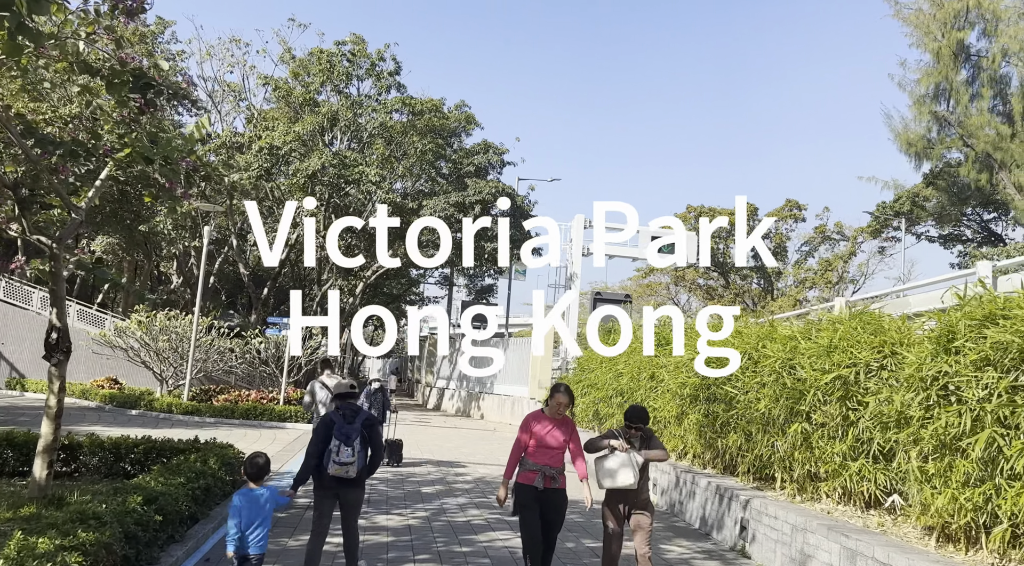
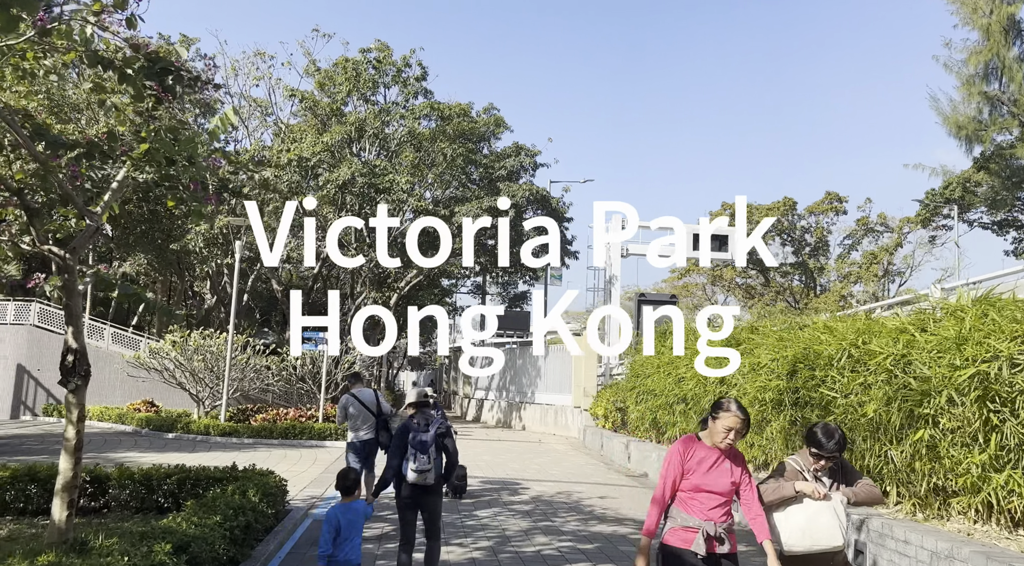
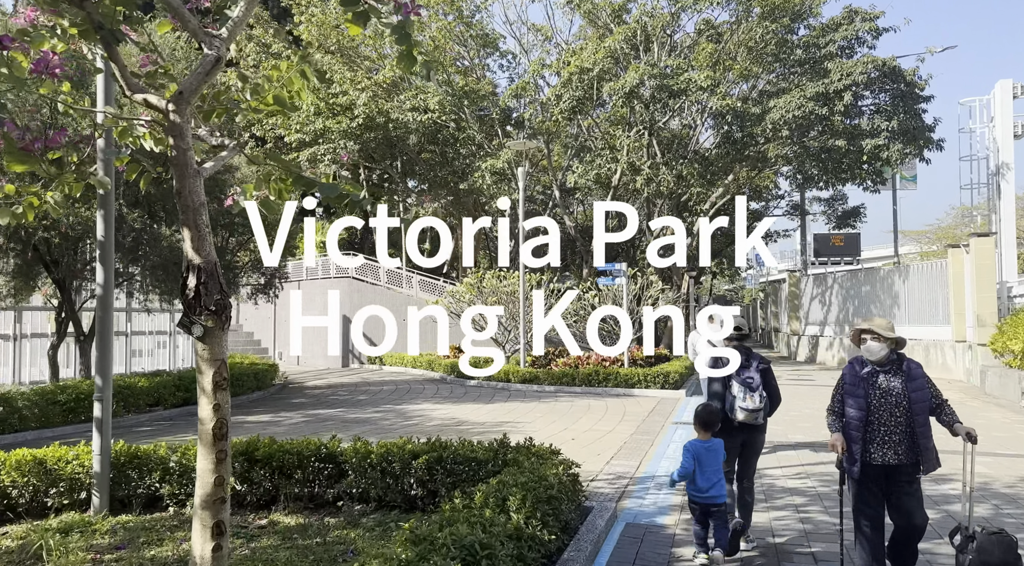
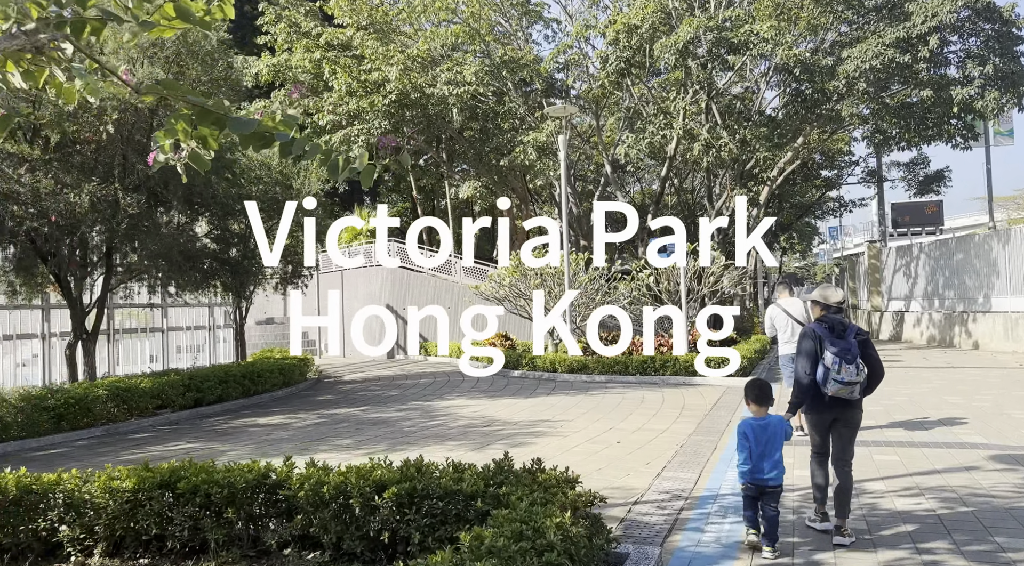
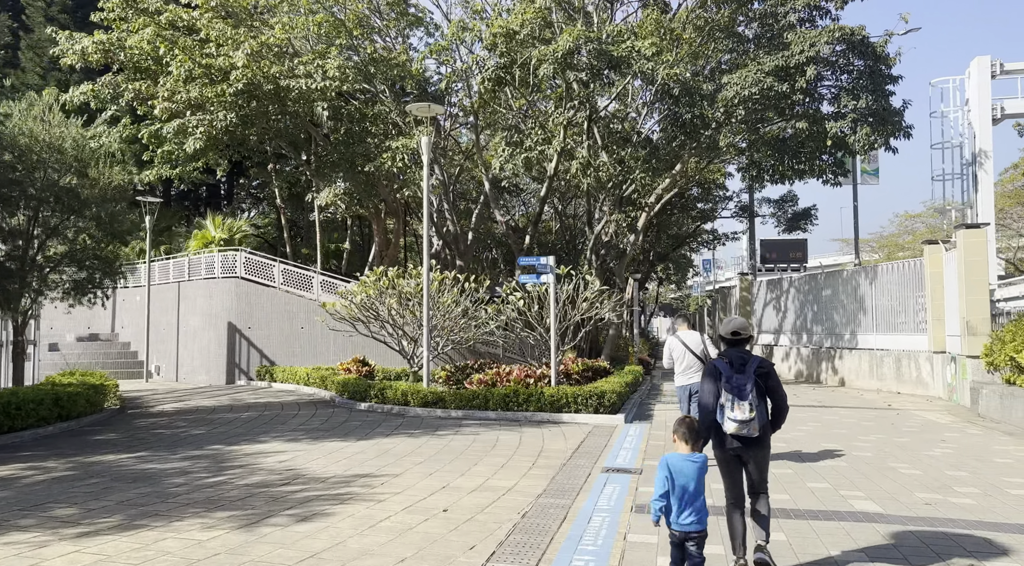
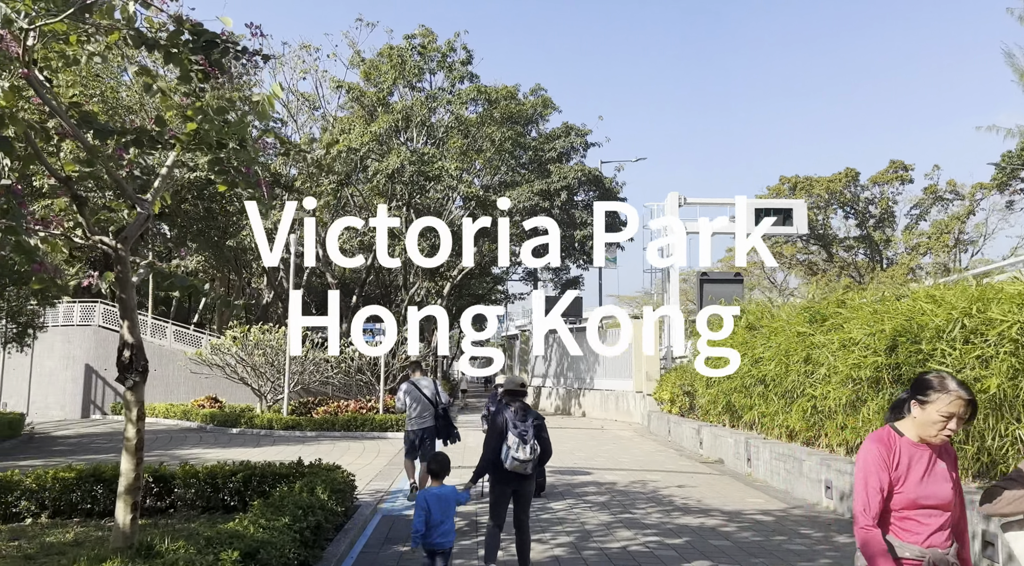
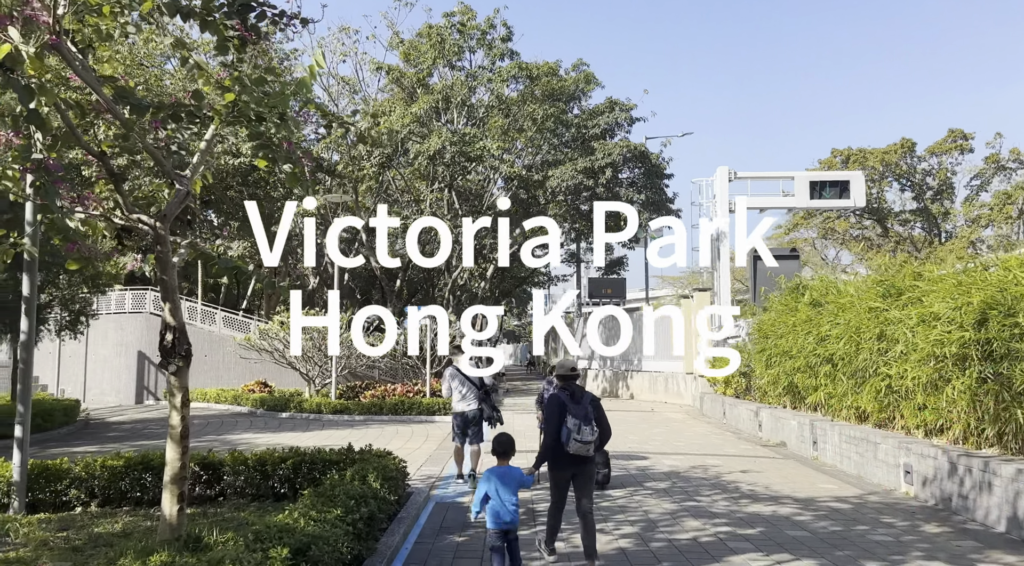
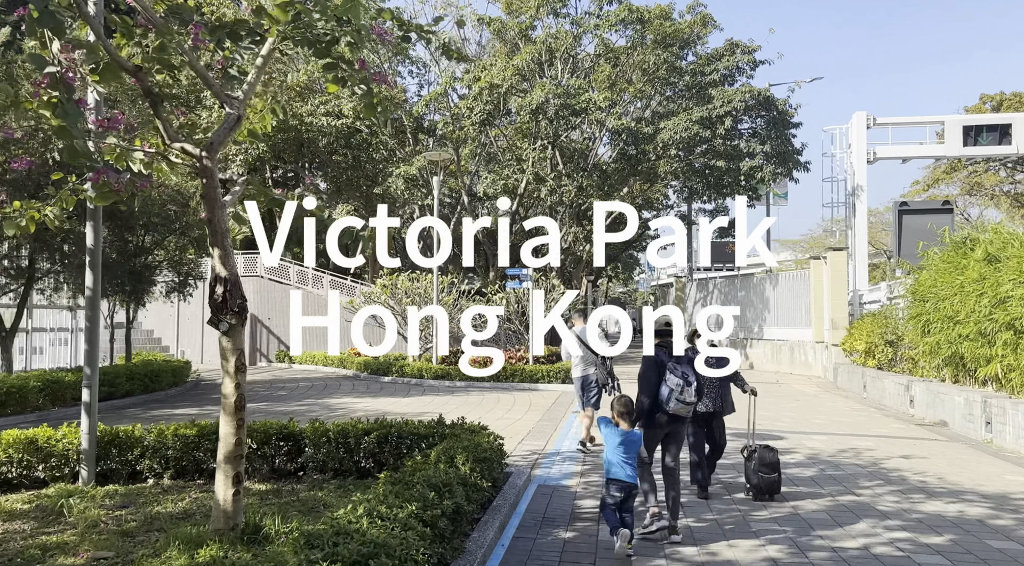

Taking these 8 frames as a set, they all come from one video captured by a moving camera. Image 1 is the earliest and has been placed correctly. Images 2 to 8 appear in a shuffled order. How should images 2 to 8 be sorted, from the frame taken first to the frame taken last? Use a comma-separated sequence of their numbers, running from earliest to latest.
2, 6, 7, 8, 3, 4, 5
